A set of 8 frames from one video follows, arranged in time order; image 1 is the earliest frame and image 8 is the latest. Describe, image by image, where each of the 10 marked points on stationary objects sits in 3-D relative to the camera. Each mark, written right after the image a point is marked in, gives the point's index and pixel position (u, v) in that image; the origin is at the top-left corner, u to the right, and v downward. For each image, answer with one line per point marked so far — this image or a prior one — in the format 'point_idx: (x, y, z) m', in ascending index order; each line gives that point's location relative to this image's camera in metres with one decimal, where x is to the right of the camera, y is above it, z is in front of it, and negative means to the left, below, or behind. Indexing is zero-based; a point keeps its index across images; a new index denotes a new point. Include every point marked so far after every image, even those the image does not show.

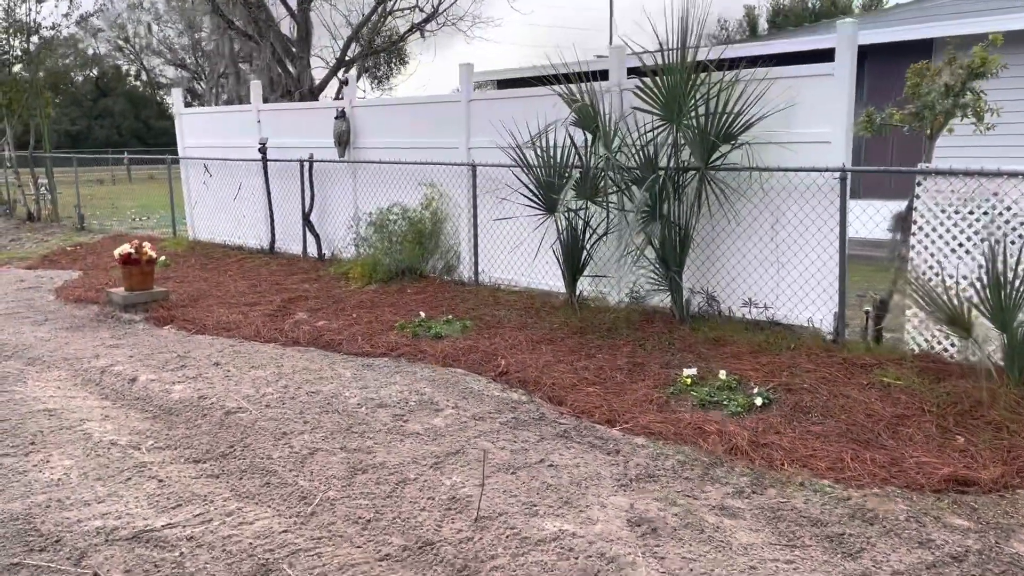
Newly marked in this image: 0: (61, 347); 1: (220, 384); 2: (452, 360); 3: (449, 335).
0: (-3.3, -0.4, +6.7) m
1: (-1.7, -0.6, +5.4) m
2: (-0.4, -0.5, +6.1) m
3: (-0.4, -0.4, +6.7) m
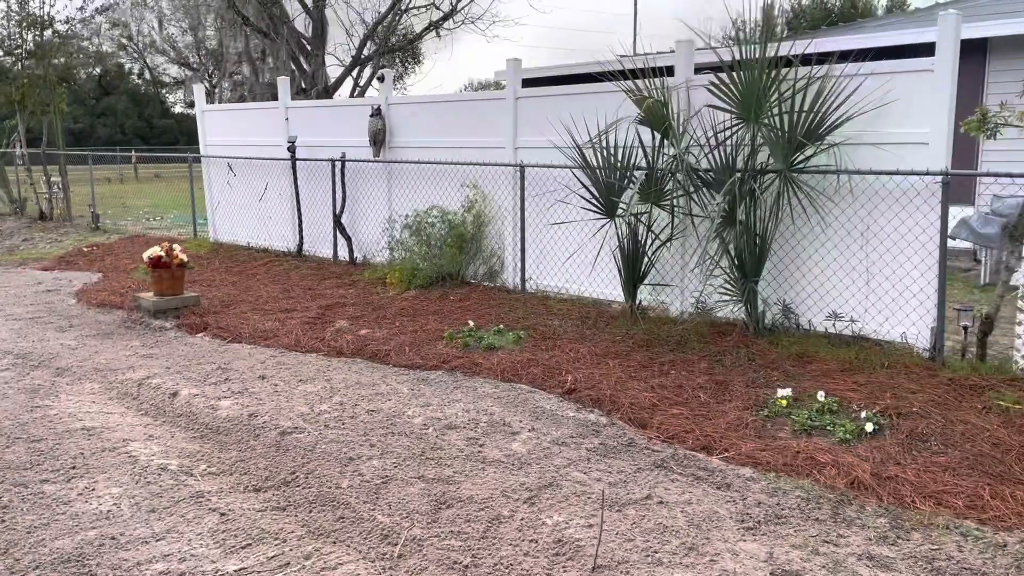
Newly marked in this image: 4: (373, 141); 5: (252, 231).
0: (-2.9, -0.5, +6.3) m
1: (-1.3, -0.6, +5.0) m
2: (0.0, -0.5, +5.7) m
3: (0.0, -0.4, +6.3) m
4: (-1.3, +1.4, +8.9) m
5: (-3.1, +0.7, +10.8) m
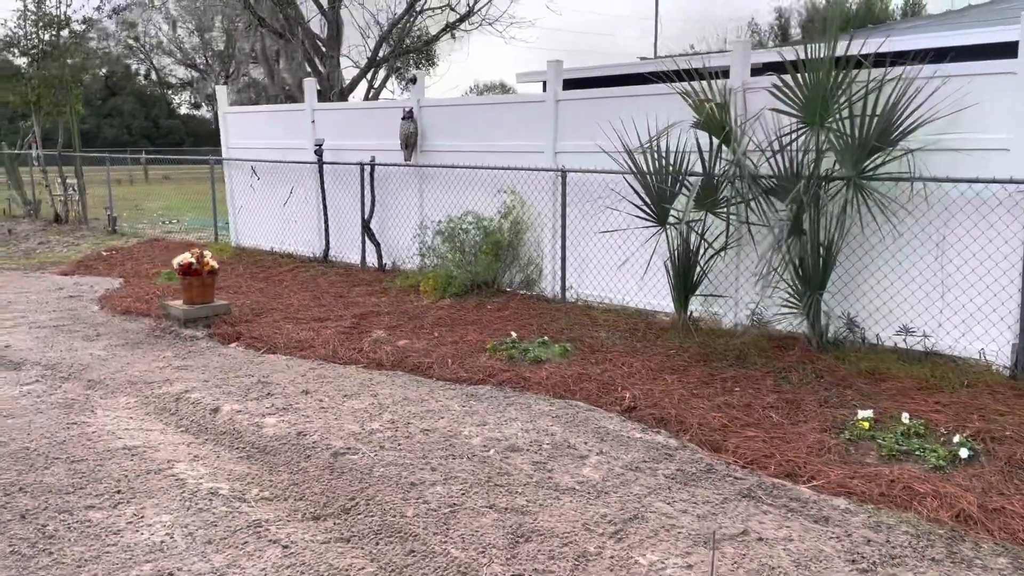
0: (-2.6, -0.5, +6.1) m
1: (-1.0, -0.7, +4.8) m
2: (+0.3, -0.6, +5.4) m
3: (+0.3, -0.5, +6.1) m
4: (-1.0, +1.4, +8.6) m
5: (-2.7, +0.6, +10.6) m
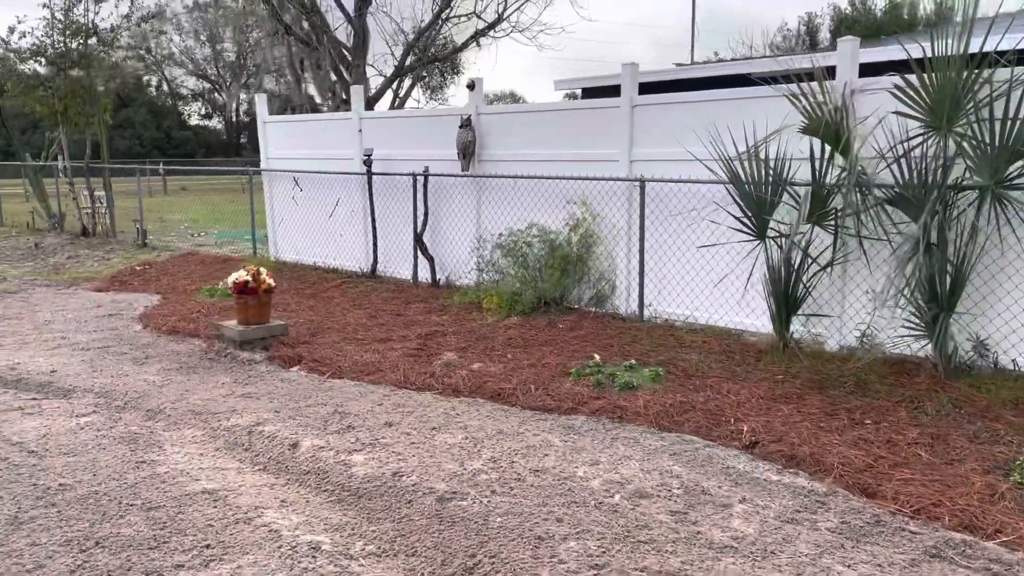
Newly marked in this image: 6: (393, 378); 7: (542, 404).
0: (-2.0, -0.7, +5.6) m
1: (-0.5, -0.8, +4.3) m
2: (+0.8, -0.7, +5.0) m
3: (+0.8, -0.6, +5.6) m
4: (-0.4, +1.2, +8.2) m
5: (-2.1, +0.4, +10.2) m
6: (-0.8, -0.6, +6.0) m
7: (+0.2, -0.7, +5.4) m
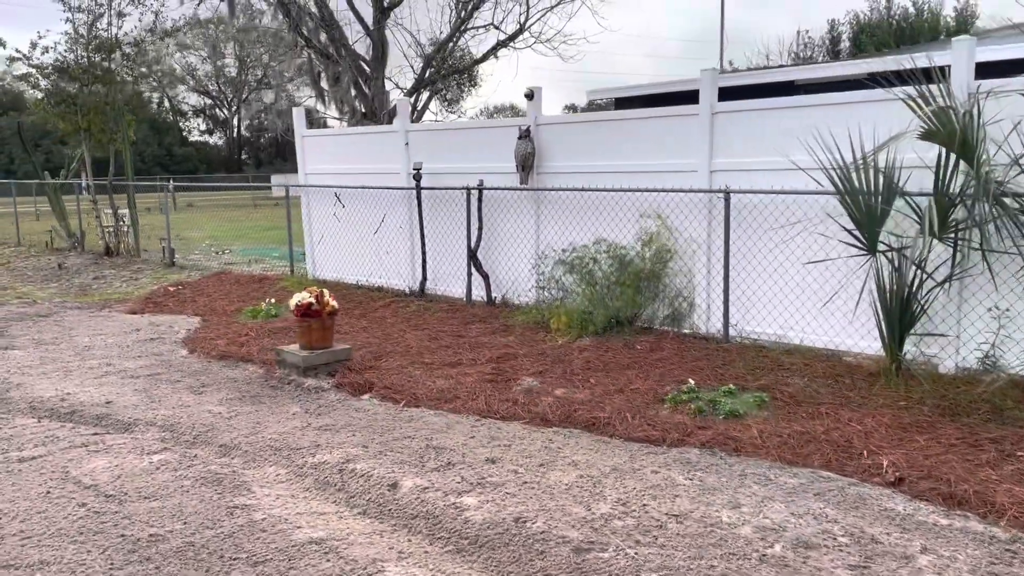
0: (-1.5, -0.8, +5.2) m
1: (+0.1, -0.9, +4.0) m
2: (+1.4, -0.8, +4.6) m
3: (+1.4, -0.7, +5.2) m
4: (+0.1, +1.0, +7.9) m
5: (-1.6, +0.2, +9.8) m
6: (-0.2, -0.7, +5.6) m
7: (+0.7, -0.8, +5.0) m
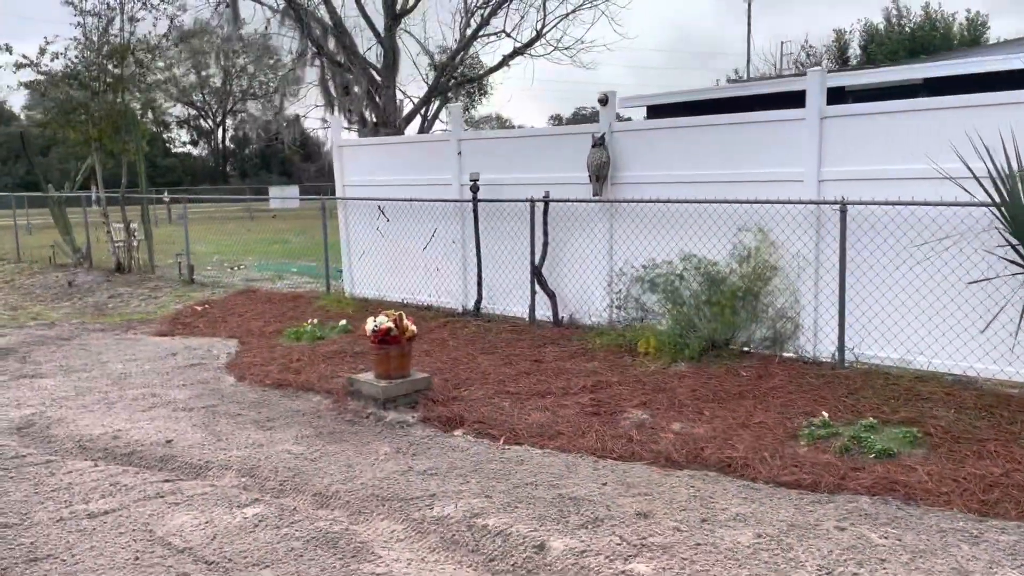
0: (-0.8, -0.9, +4.6) m
1: (+0.7, -1.0, +3.4) m
2: (+2.0, -0.9, +4.0) m
3: (+2.0, -0.8, +4.7) m
4: (+0.7, +0.9, +7.3) m
5: (-1.0, +0.1, +9.2) m
6: (+0.4, -0.8, +5.0) m
7: (+1.4, -0.9, +4.5) m
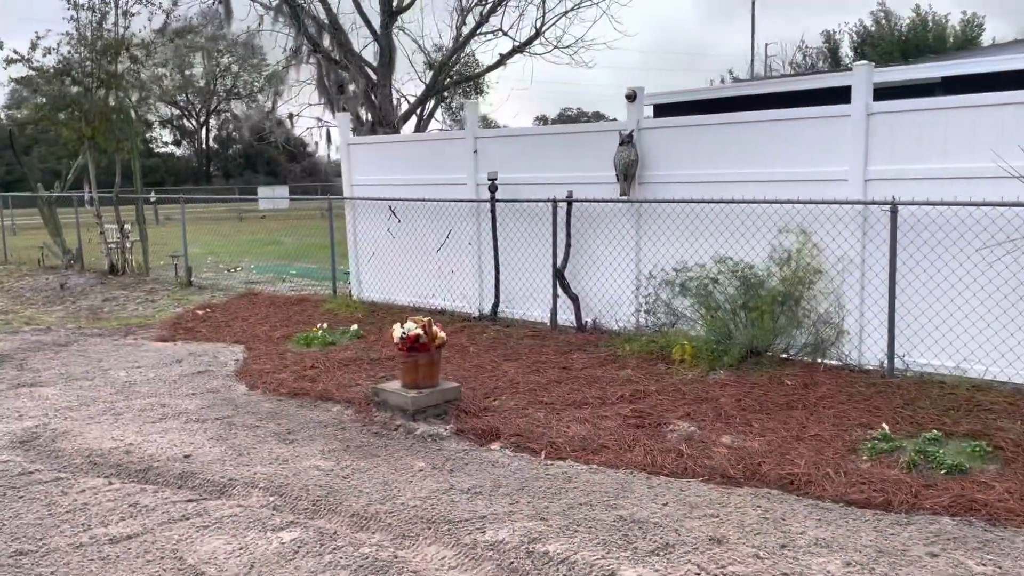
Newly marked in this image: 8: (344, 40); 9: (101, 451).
0: (-0.6, -1.0, +4.3) m
1: (+1.0, -1.0, +3.1) m
2: (+2.3, -1.0, +3.8) m
3: (+2.2, -0.9, +4.4) m
4: (+0.9, +0.9, +7.0) m
5: (-0.9, 0.0, +8.9) m
6: (+0.6, -0.9, +4.7) m
7: (+1.6, -0.9, +4.2) m
8: (-3.1, +4.7, +17.3) m
9: (-2.4, -0.9, +5.3) m
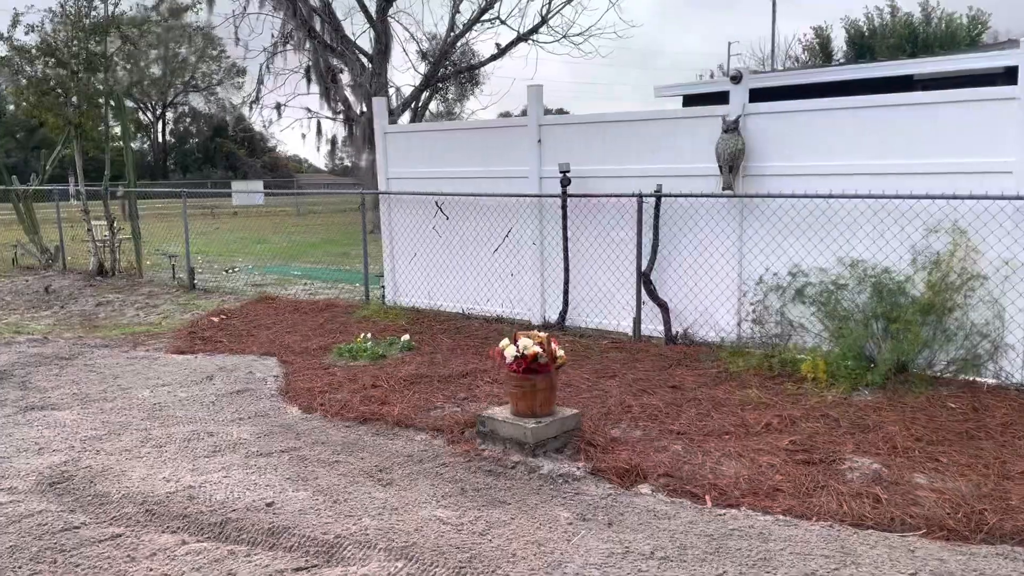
0: (+0.1, -1.0, +3.5) m
1: (+1.8, -1.1, +2.3) m
2: (+3.0, -1.0, +3.0) m
3: (+3.0, -0.9, +3.7) m
4: (+1.5, +0.8, +6.2) m
5: (-0.4, 0.0, +8.0) m
6: (+1.3, -0.9, +3.9) m
7: (+2.3, -1.0, +3.4) m
8: (-2.9, +4.7, +16.3) m
9: (-1.7, -1.0, +4.4) m
